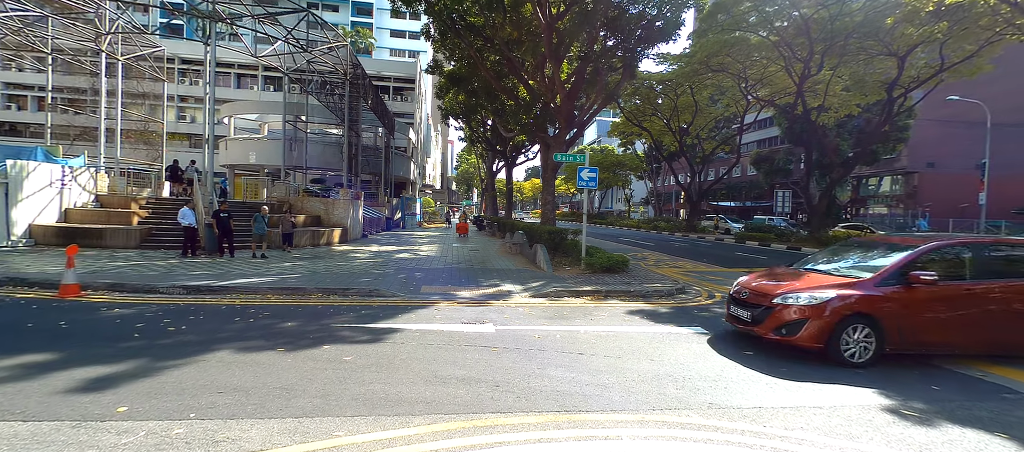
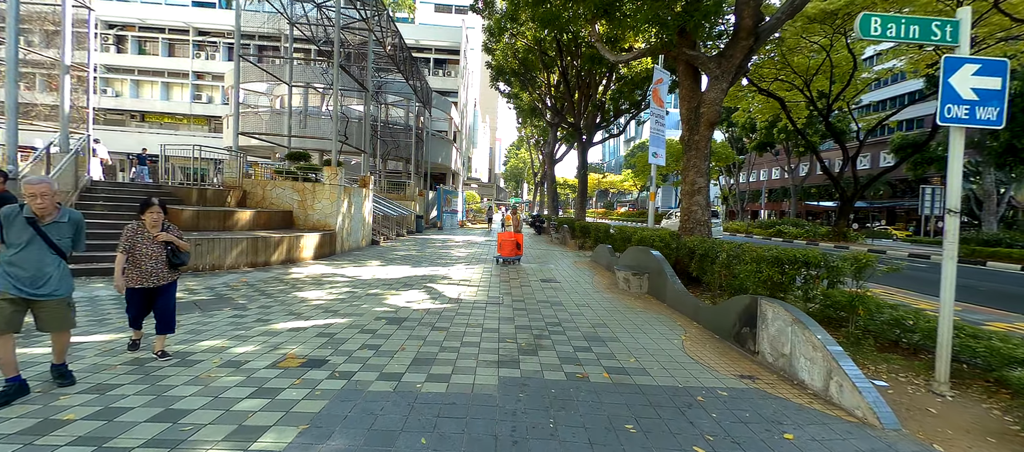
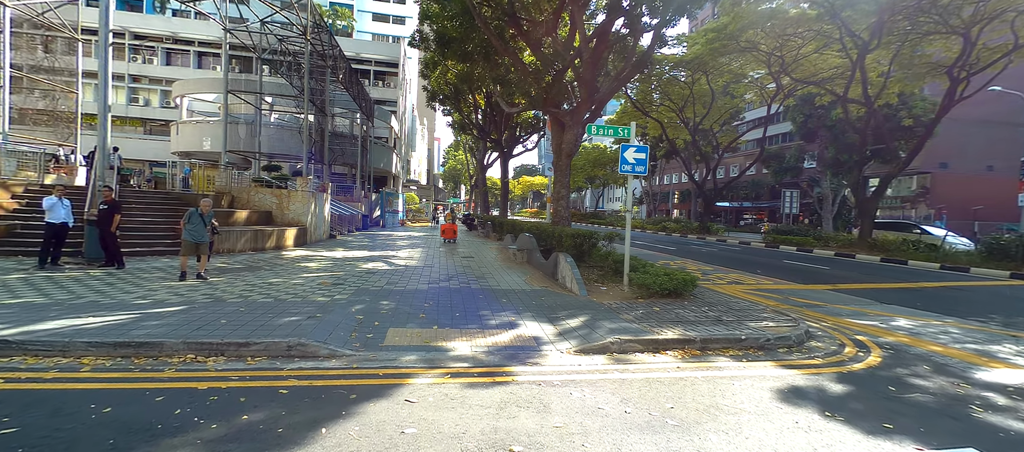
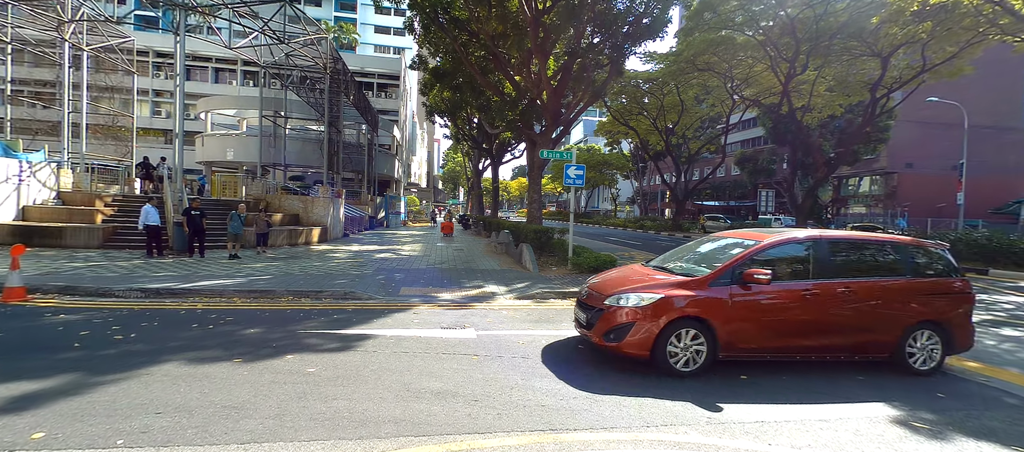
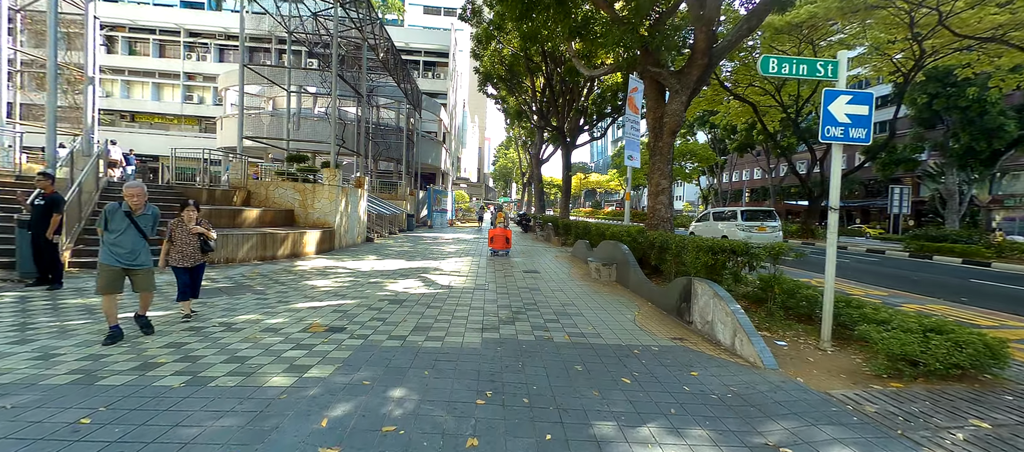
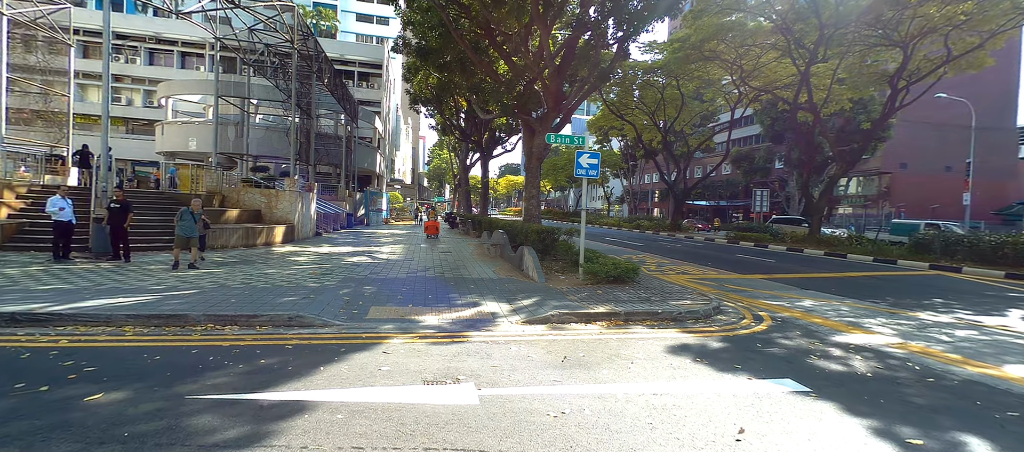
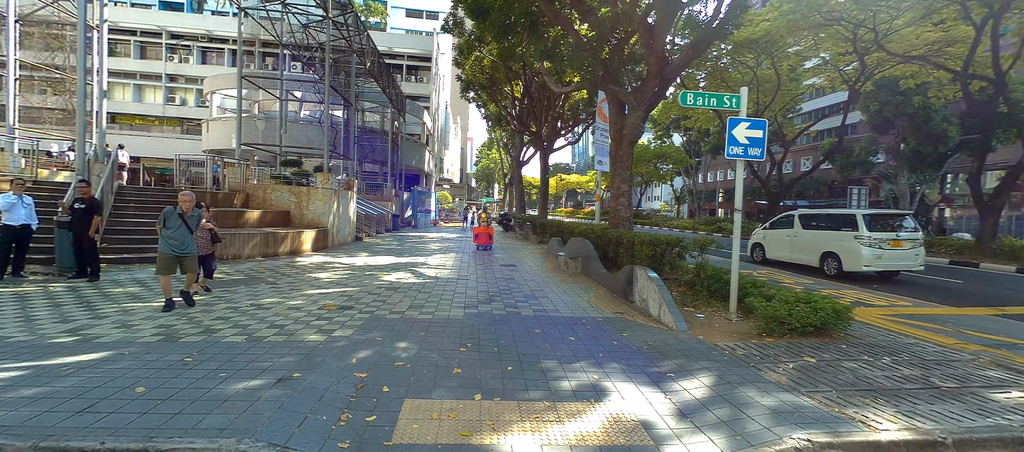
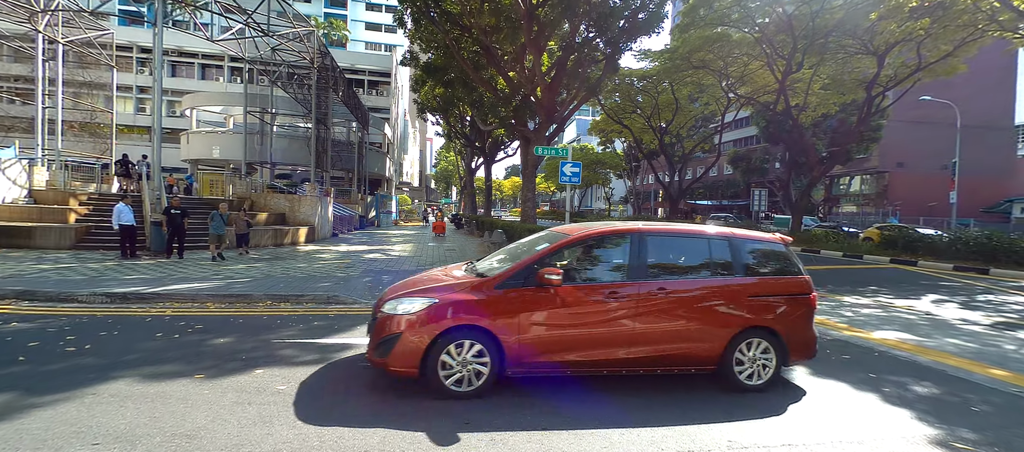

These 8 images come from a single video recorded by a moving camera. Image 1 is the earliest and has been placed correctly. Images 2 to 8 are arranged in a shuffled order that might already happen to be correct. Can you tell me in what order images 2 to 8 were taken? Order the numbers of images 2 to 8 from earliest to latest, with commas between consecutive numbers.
4, 8, 6, 3, 7, 5, 2
